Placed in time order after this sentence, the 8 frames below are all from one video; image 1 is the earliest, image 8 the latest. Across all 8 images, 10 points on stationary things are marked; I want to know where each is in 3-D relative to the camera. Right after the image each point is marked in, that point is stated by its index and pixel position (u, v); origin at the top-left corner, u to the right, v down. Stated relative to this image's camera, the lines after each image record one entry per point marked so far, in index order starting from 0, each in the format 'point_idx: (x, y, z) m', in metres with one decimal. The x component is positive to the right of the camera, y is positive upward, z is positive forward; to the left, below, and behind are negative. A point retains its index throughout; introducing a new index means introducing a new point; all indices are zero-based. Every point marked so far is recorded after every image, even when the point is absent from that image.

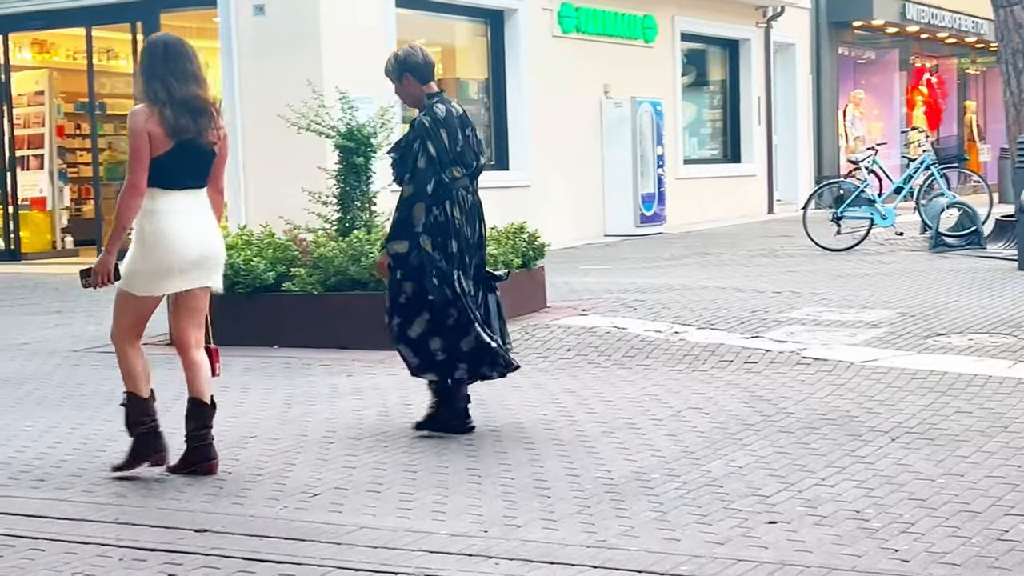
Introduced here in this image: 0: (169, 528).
0: (-1.5, -1.0, +6.4) m
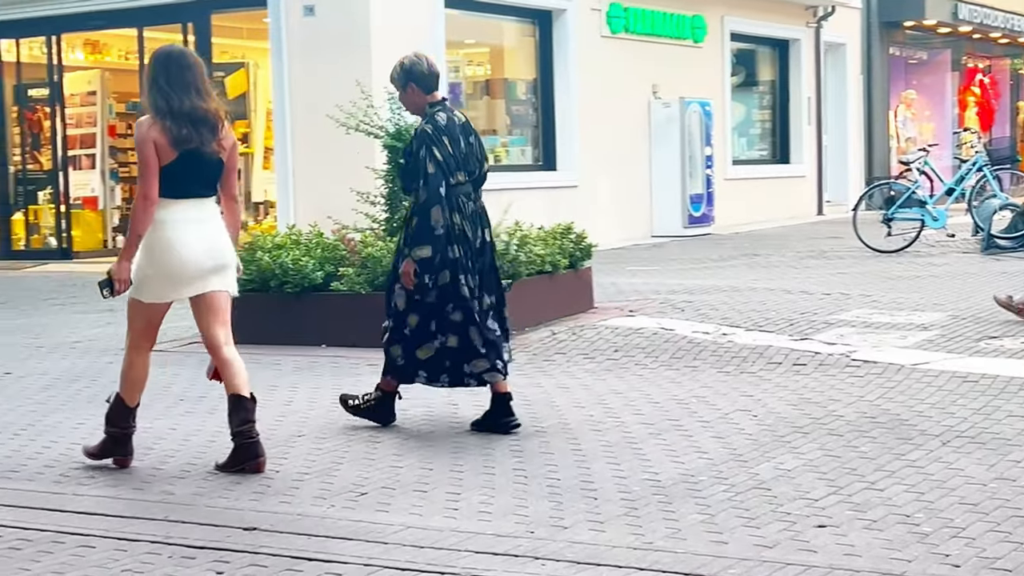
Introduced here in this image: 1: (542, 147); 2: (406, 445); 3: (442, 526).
0: (-1.3, -1.0, +6.4) m
1: (+0.4, +1.9, +19.4) m
2: (-0.6, -0.9, +8.1) m
3: (-0.3, -1.0, +6.3) m
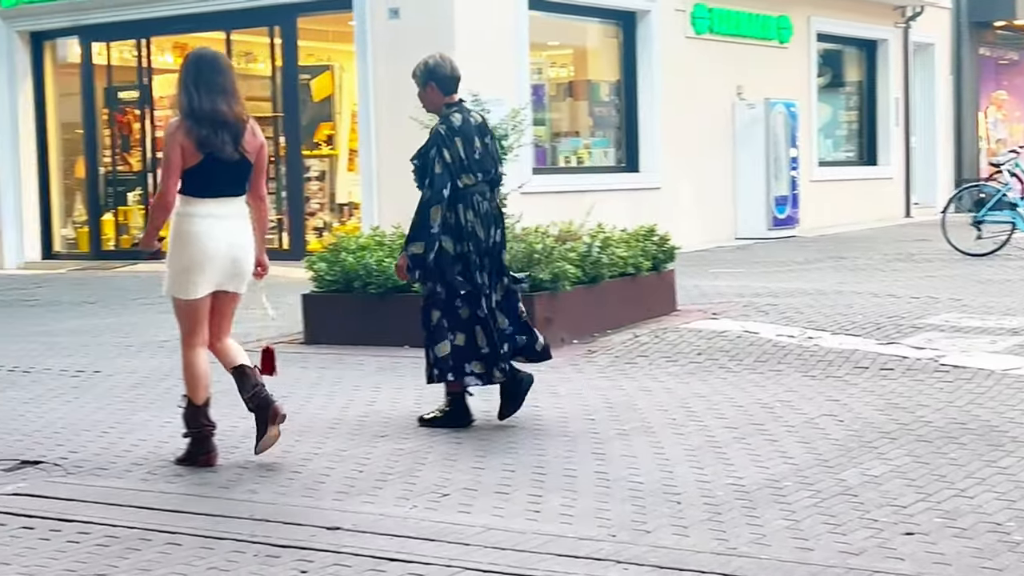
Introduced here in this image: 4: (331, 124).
0: (-0.9, -1.0, +6.4) m
1: (+1.5, +1.8, +19.4) m
2: (-0.1, -0.9, +8.1) m
3: (+0.1, -1.0, +6.2) m
4: (-2.2, +2.0, +17.9) m
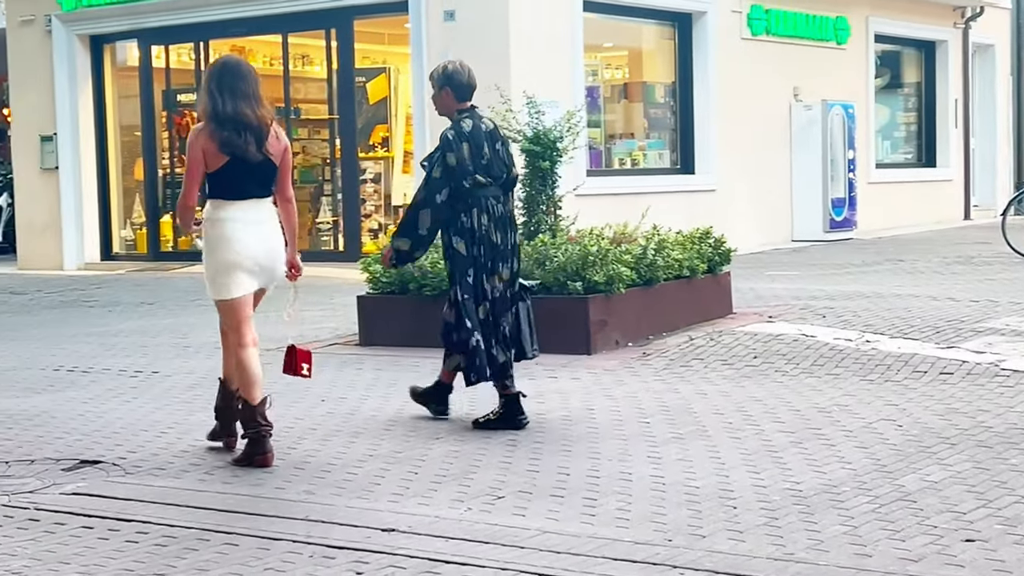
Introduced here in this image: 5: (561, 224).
0: (-0.7, -1.0, +6.5) m
1: (+2.2, +1.8, +19.3) m
2: (+0.2, -0.9, +8.1) m
3: (+0.3, -1.0, +6.2) m
4: (-1.5, +2.0, +17.9) m
5: (+0.4, +0.5, +10.8) m
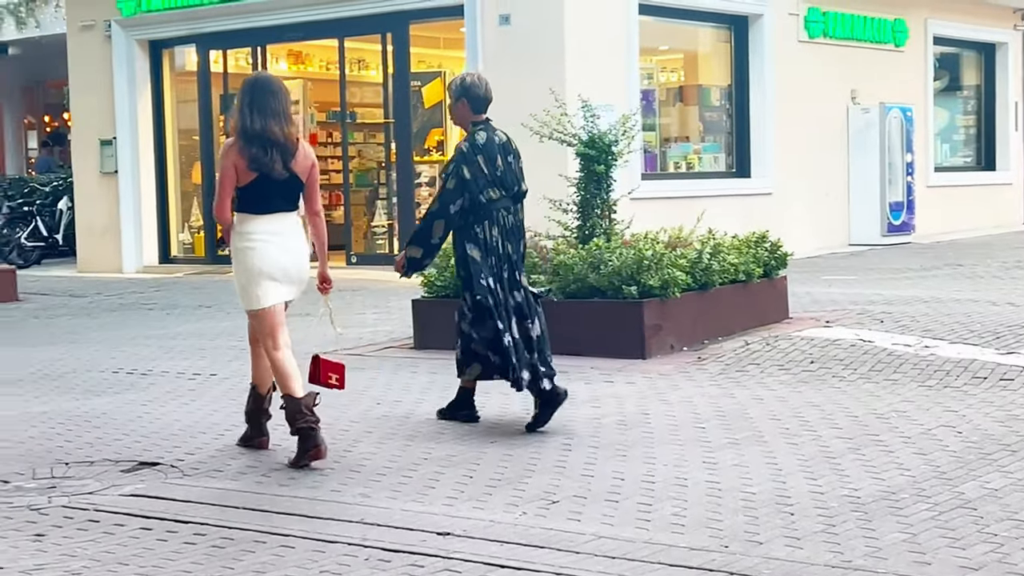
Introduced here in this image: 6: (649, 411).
0: (-0.4, -1.1, +6.5) m
1: (+2.9, +1.7, +19.2) m
2: (+0.5, -0.9, +8.1) m
3: (+0.5, -1.0, +6.2) m
4: (-0.9, +1.9, +18.0) m
5: (+0.8, +0.4, +10.7) m
6: (+0.9, -0.8, +9.2) m
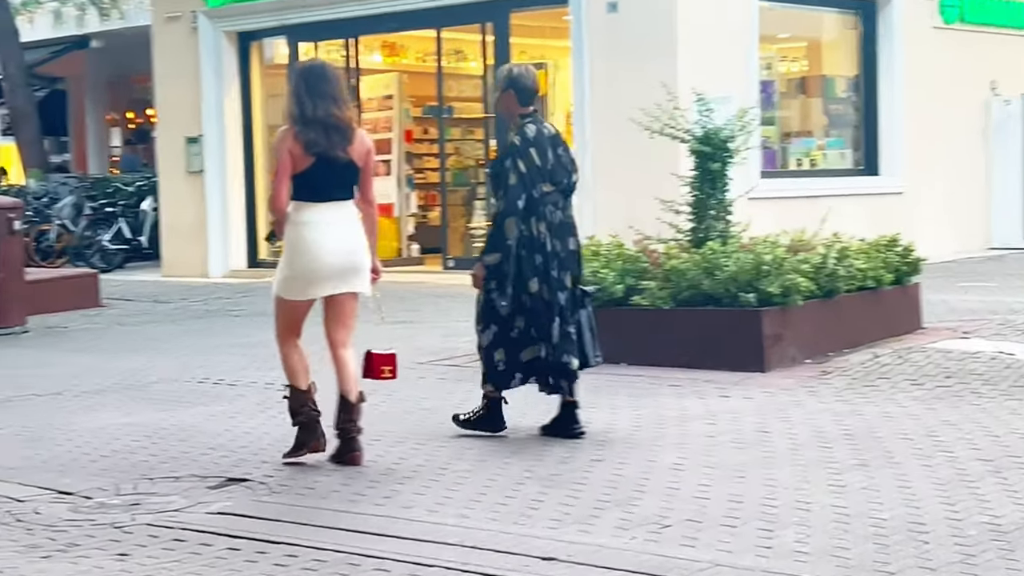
0: (0.0, -1.1, +5.8) m
1: (+4.2, +1.7, +18.3) m
2: (+1.0, -1.0, +7.3) m
3: (+1.0, -1.1, +5.5) m
4: (+0.3, +1.9, +17.3) m
5: (+1.5, +0.4, +10.0) m
6: (+1.5, -0.8, +8.5) m
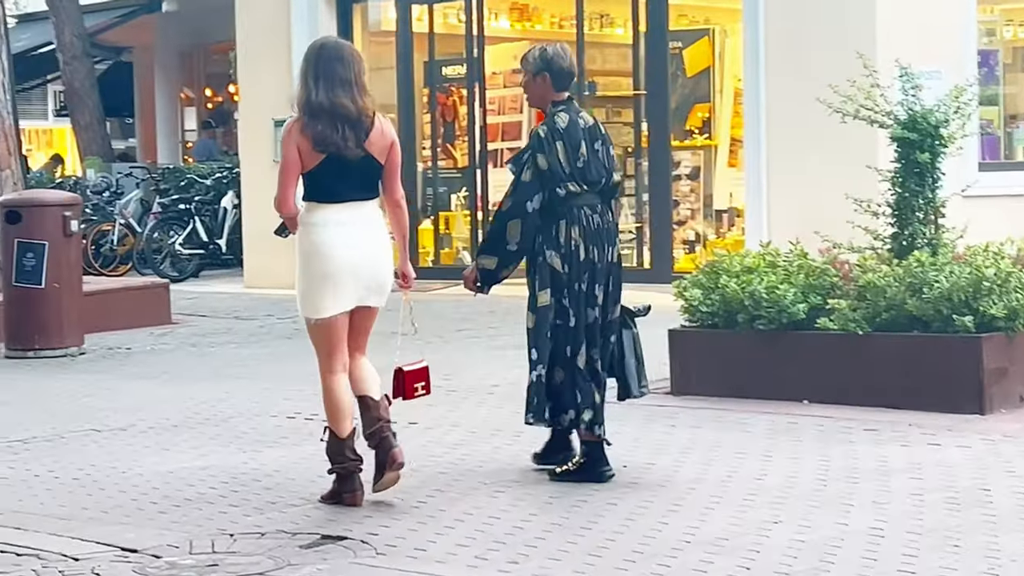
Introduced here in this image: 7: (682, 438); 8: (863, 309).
0: (+0.6, -1.3, +4.0) m
1: (+5.6, +1.8, +16.2) m
2: (+1.7, -1.1, +5.5) m
3: (+1.5, -1.3, +3.7) m
4: (+1.7, +2.0, +15.4) m
5: (+2.4, +0.3, +8.1) m
6: (+2.2, -1.0, +6.6) m
7: (+0.9, -0.8, +7.7) m
8: (+1.9, -0.1, +7.9) m
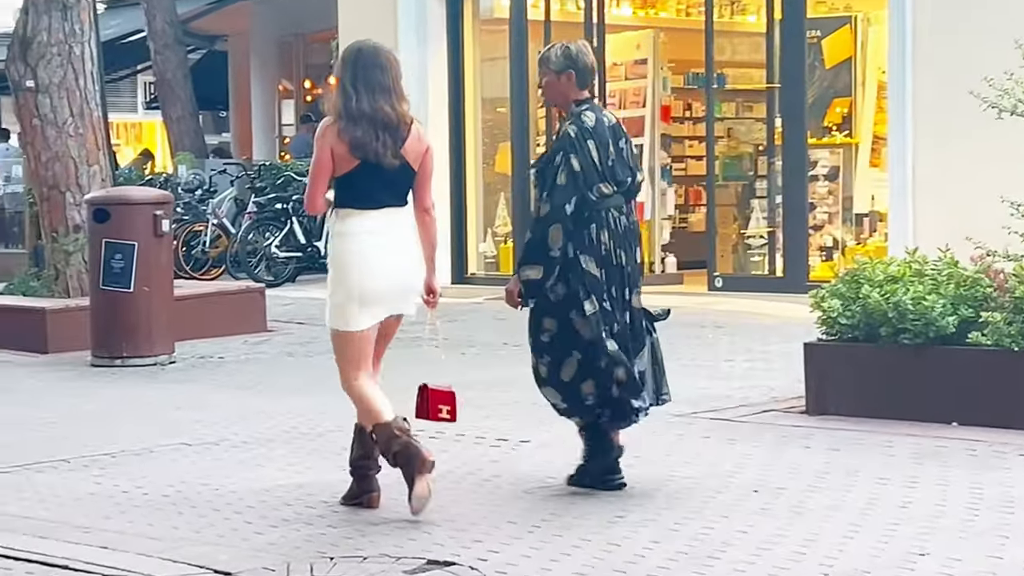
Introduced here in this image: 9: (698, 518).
0: (+1.1, -1.3, +3.4) m
1: (+6.5, +1.7, +15.3) m
2: (+2.2, -1.2, +4.8) m
3: (+2.0, -1.4, +3.0) m
4: (+2.6, +1.9, +14.7) m
5: (+3.0, +0.2, +7.4) m
6: (+2.8, -1.0, +5.9) m
7: (+1.5, -0.8, +7.1) m
8: (+2.5, -0.2, +7.2) m
9: (+0.9, -1.0, +6.5) m
